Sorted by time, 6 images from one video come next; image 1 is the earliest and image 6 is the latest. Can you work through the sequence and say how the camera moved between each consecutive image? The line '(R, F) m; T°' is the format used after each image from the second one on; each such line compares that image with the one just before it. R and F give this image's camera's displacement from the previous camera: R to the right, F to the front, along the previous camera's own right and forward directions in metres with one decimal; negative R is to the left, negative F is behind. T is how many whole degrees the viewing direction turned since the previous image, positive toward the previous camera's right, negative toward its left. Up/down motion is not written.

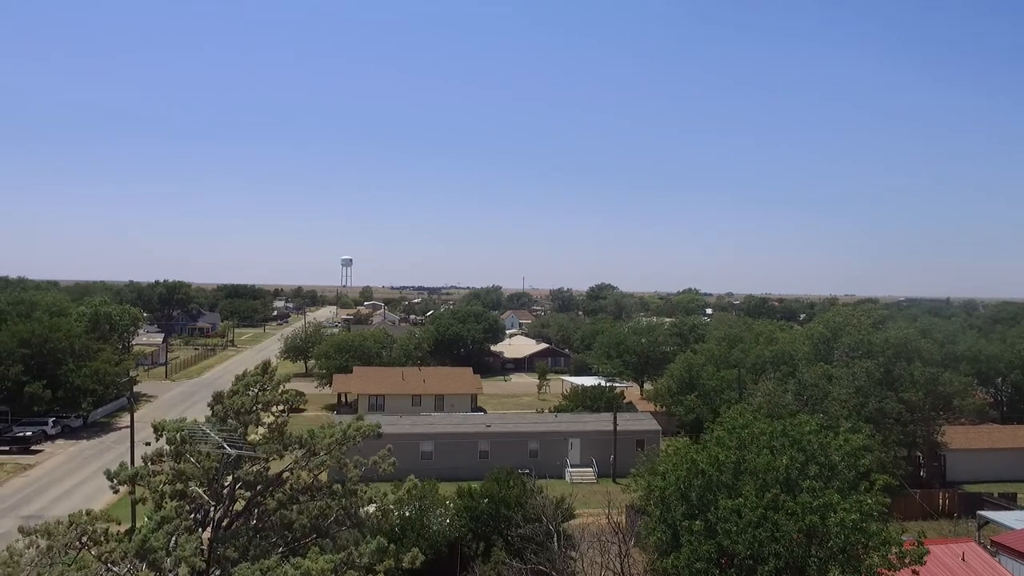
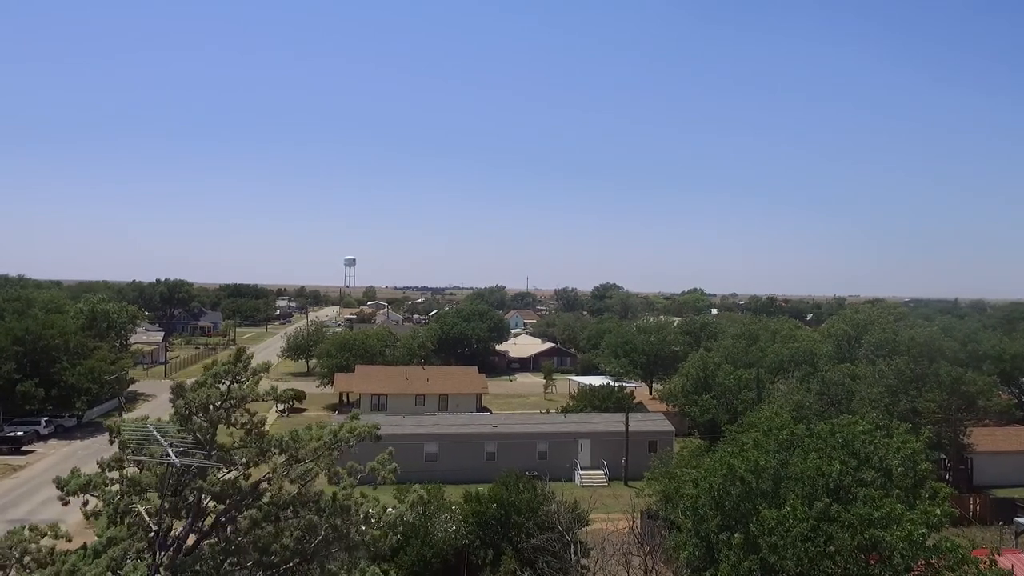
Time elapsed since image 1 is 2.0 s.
(-0.2, +1.2) m; 0°
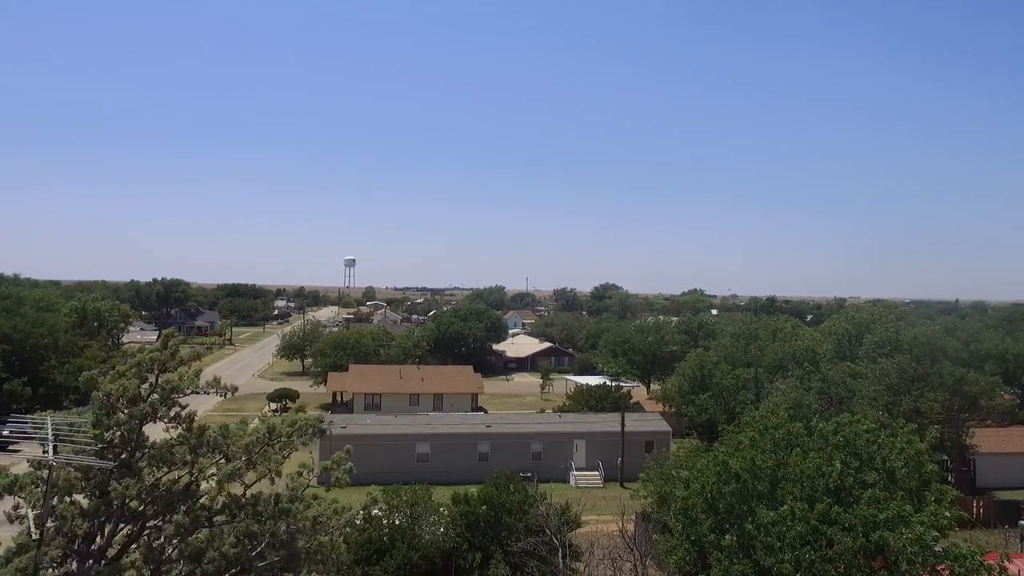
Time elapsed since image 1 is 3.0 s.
(+0.3, +0.5) m; 0°
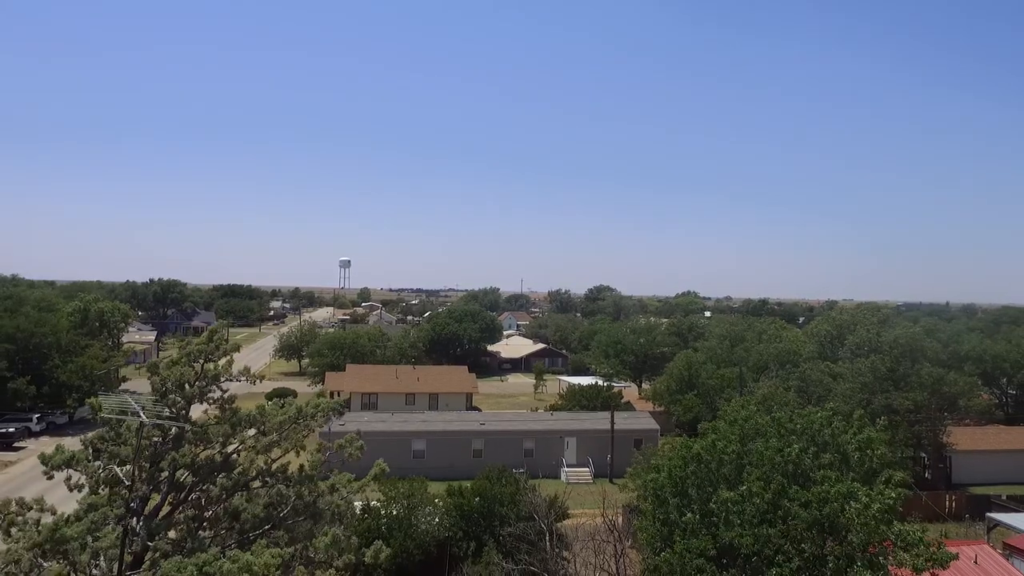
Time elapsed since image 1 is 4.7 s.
(+0.1, -0.9) m; 0°
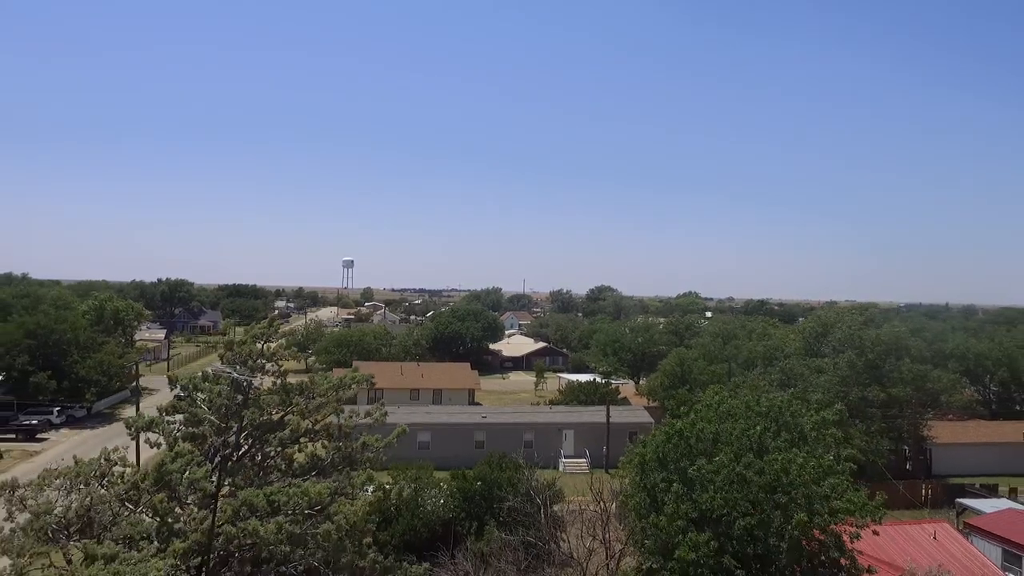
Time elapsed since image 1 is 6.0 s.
(+0.1, -1.5) m; 0°
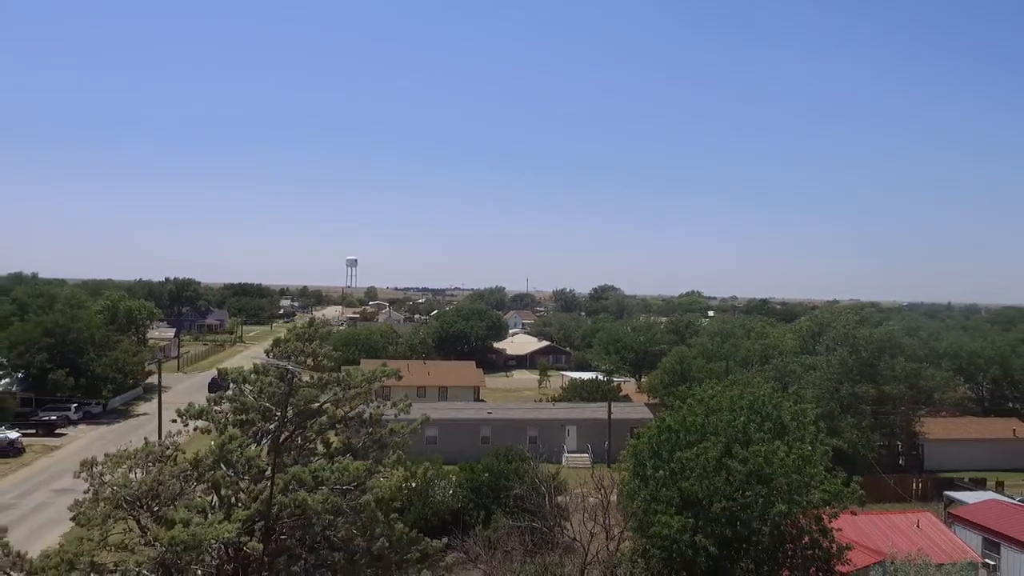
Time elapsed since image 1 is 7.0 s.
(-0.1, -1.0) m; 0°
